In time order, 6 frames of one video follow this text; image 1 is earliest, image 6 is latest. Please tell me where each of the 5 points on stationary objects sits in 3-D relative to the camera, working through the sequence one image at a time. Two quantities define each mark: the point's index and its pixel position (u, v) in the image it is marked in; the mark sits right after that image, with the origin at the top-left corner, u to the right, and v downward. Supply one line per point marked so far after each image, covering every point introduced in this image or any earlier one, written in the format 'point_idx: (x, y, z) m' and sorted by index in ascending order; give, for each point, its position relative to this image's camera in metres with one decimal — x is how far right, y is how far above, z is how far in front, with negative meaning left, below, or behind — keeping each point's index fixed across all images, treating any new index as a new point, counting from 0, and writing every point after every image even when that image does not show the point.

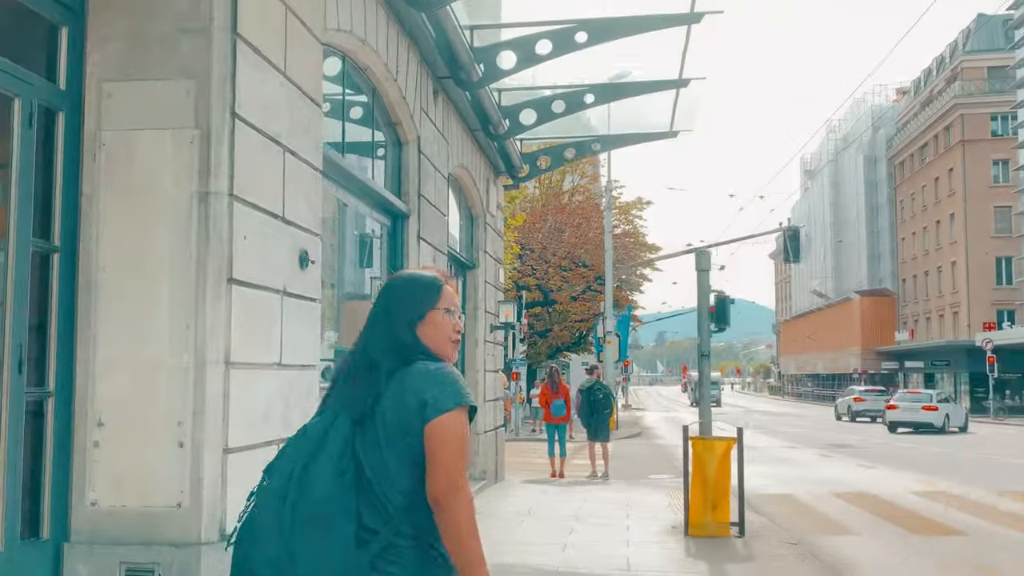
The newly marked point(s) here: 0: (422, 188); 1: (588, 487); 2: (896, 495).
0: (-1.0, +1.1, +9.4) m
1: (+1.2, -3.3, +14.4) m
2: (+5.8, -3.1, +13.3) m
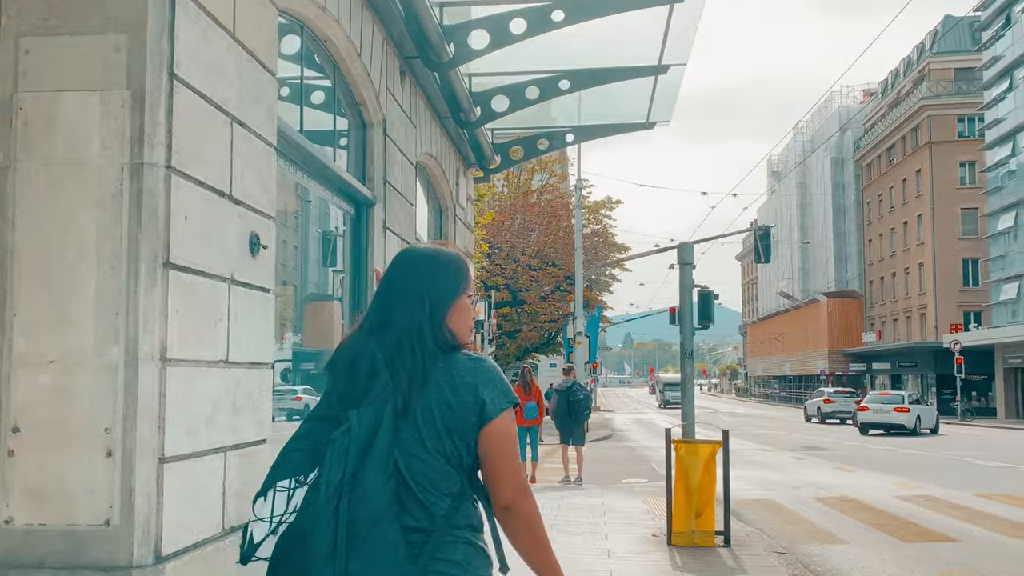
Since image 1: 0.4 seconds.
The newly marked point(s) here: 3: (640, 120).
0: (-1.2, +1.1, +8.8) m
1: (+0.8, -3.2, +13.9) m
2: (+5.4, -3.1, +12.9) m
3: (+1.9, +2.5, +13.2) m
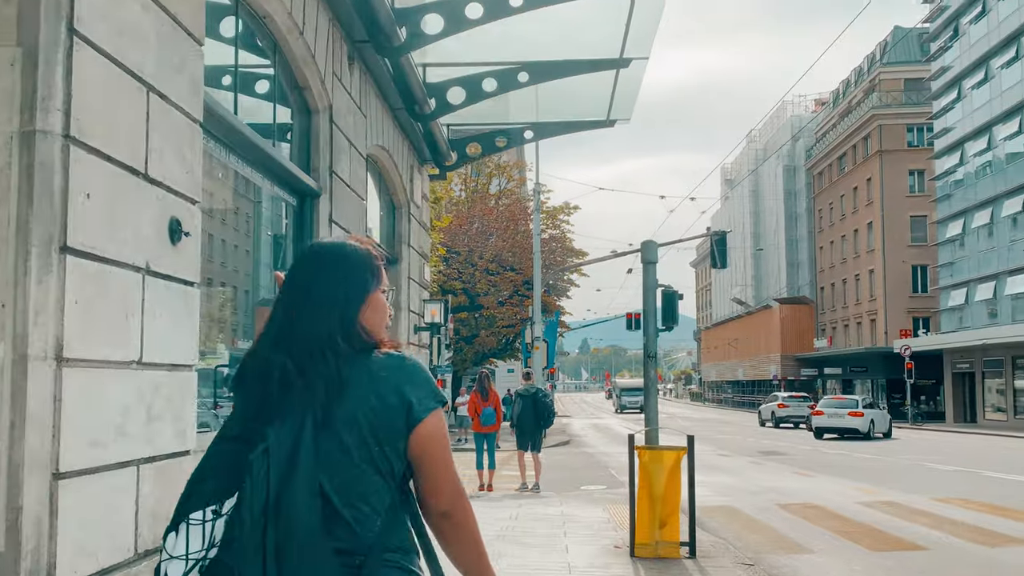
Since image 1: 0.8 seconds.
0: (-1.7, +1.1, +8.3) m
1: (+0.1, -3.2, +13.4) m
2: (+4.7, -3.1, +12.7) m
3: (+1.3, +2.4, +12.8) m
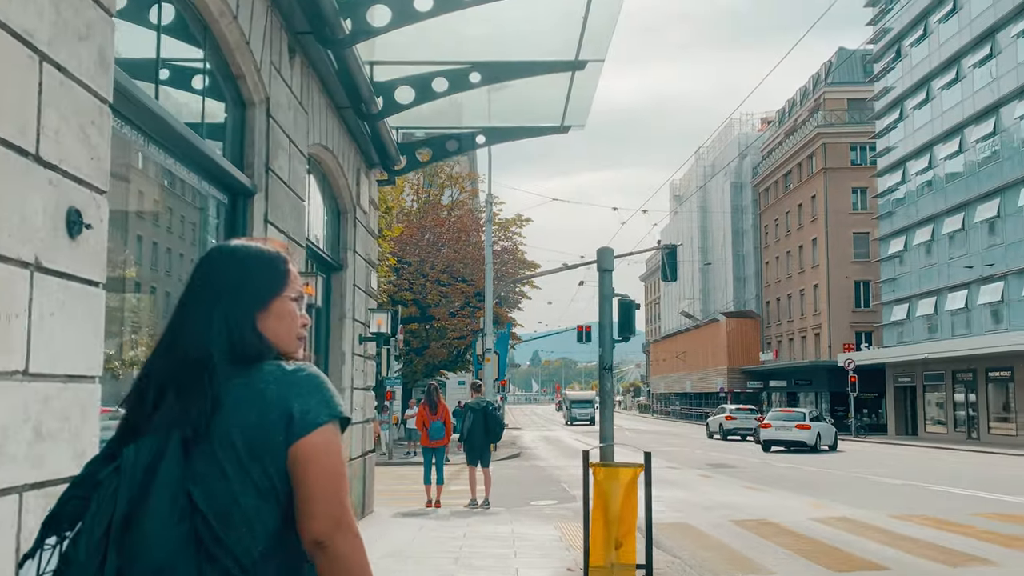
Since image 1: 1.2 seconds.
0: (-2.1, +1.1, +7.7) m
1: (-0.7, -3.4, +12.9) m
2: (+4.0, -3.3, +12.4) m
3: (+0.6, +2.3, +12.4) m
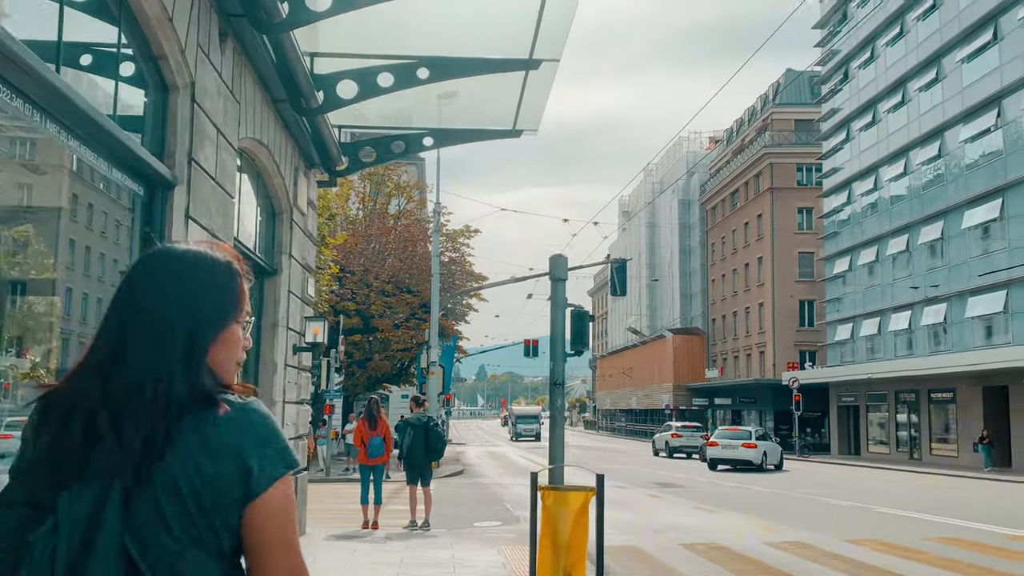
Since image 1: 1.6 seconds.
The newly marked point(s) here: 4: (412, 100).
0: (-2.5, +1.1, +7.0) m
1: (-1.5, -3.5, +12.2) m
2: (+3.2, -3.5, +12.0) m
3: (-0.1, +2.2, +11.9) m
4: (-1.2, +2.3, +10.8) m
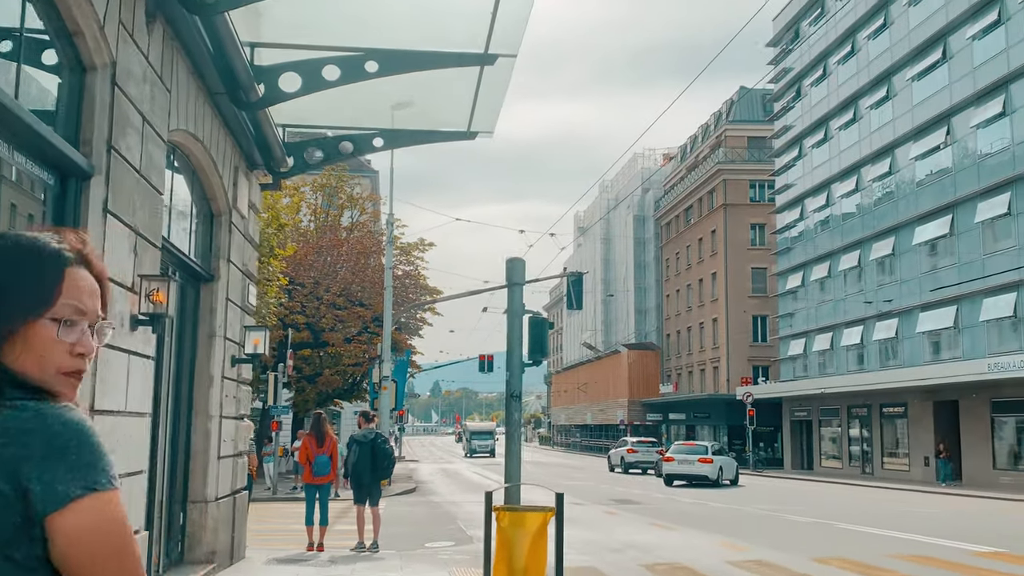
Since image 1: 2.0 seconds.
0: (-2.8, +1.1, +6.4) m
1: (-2.1, -3.6, +11.5) m
2: (+2.6, -3.6, +11.6) m
3: (-0.7, +2.0, +11.4) m
4: (-1.8, +2.2, +10.3) m
